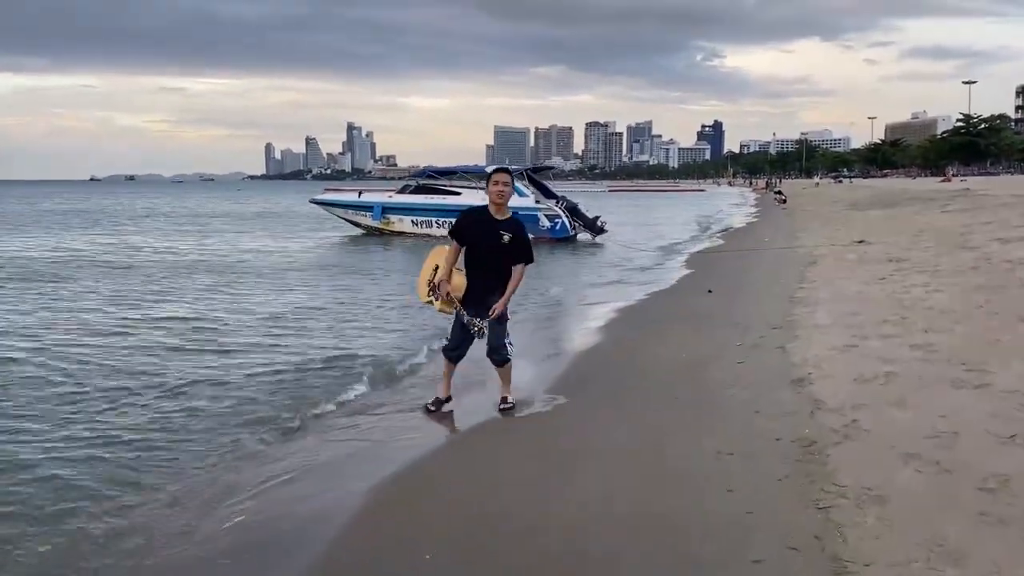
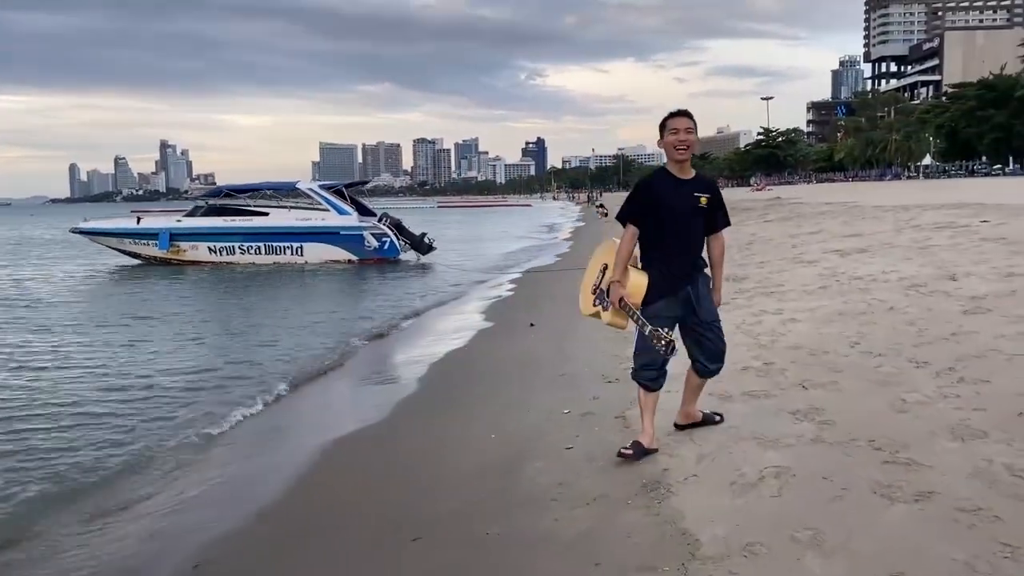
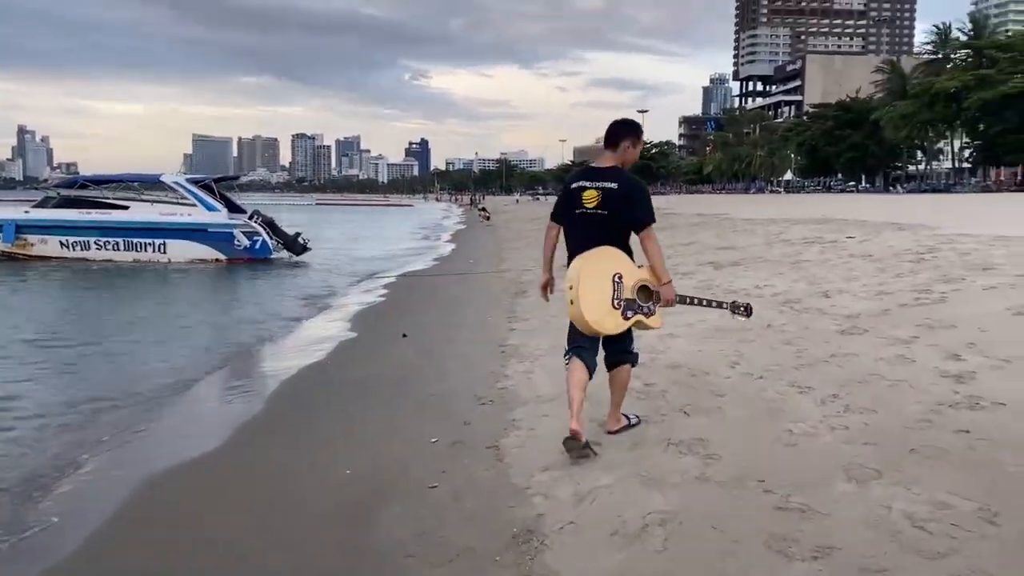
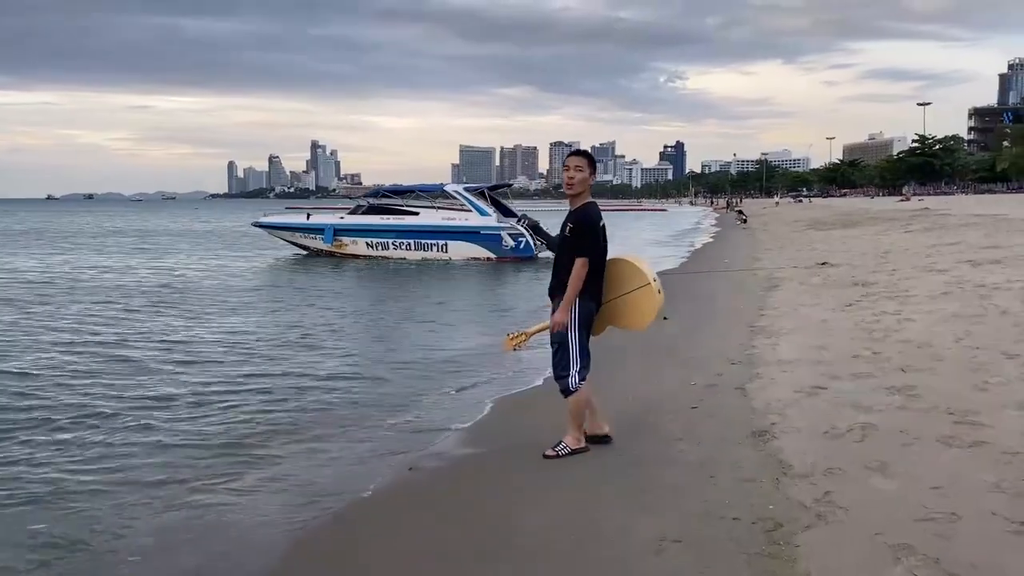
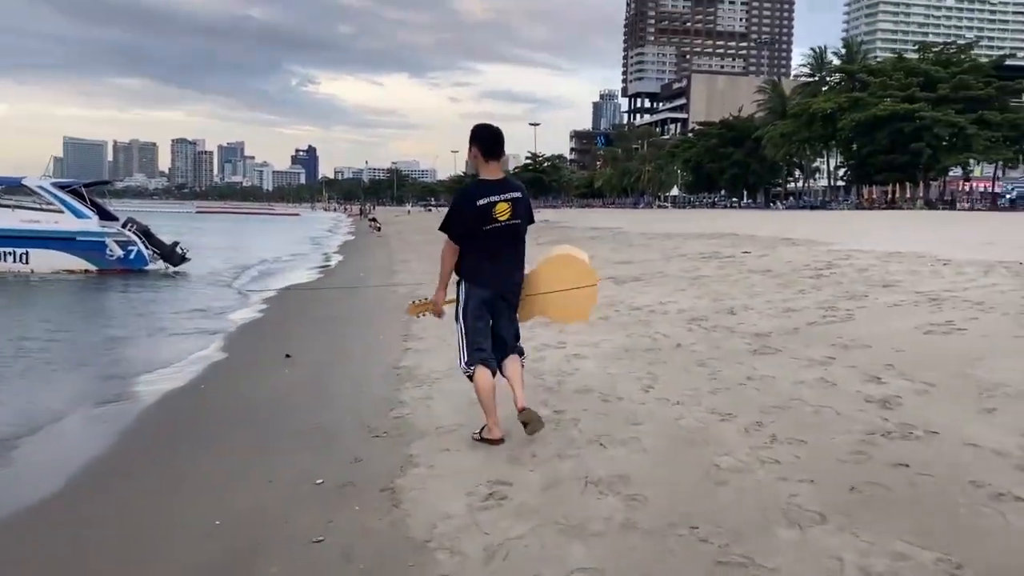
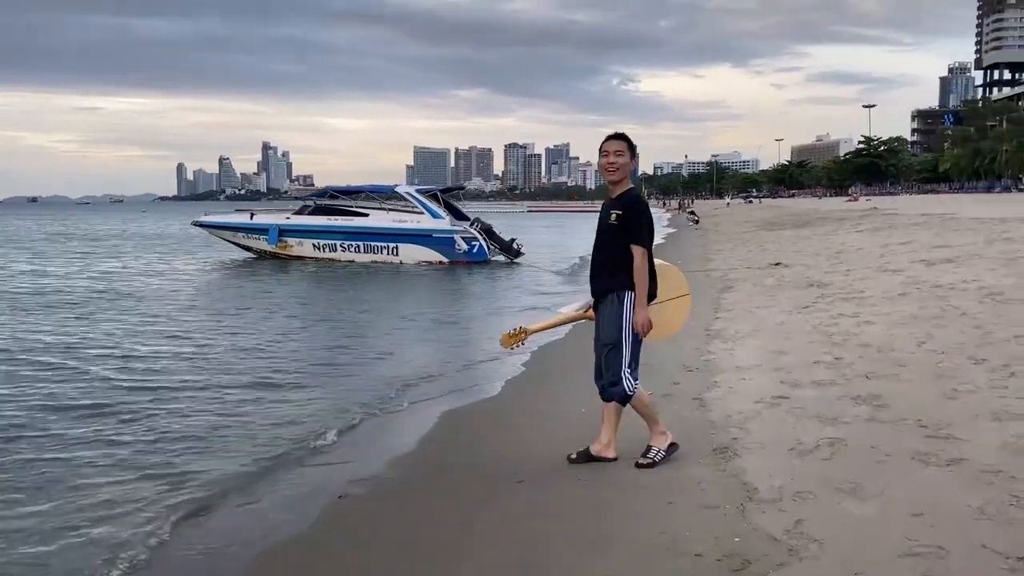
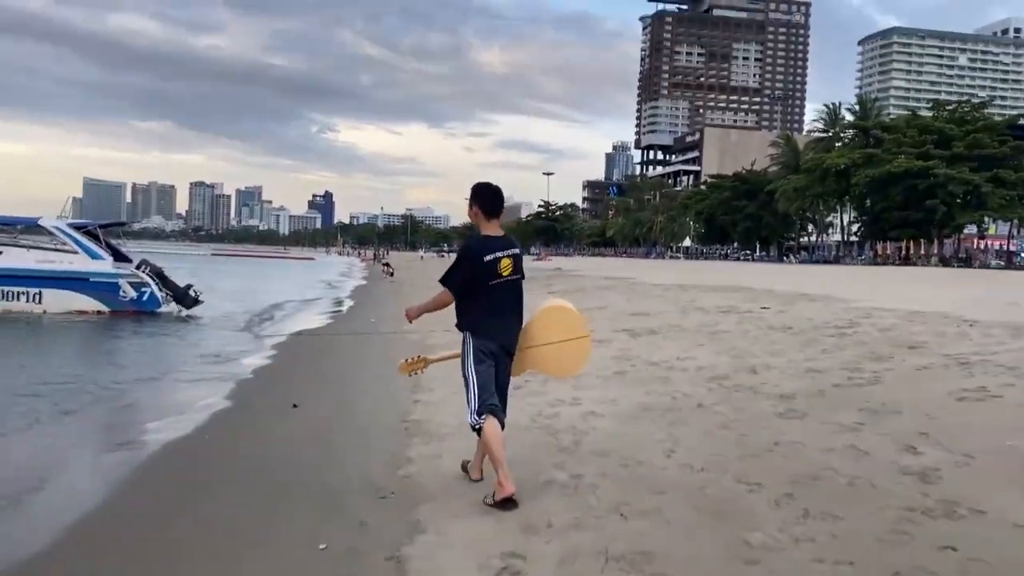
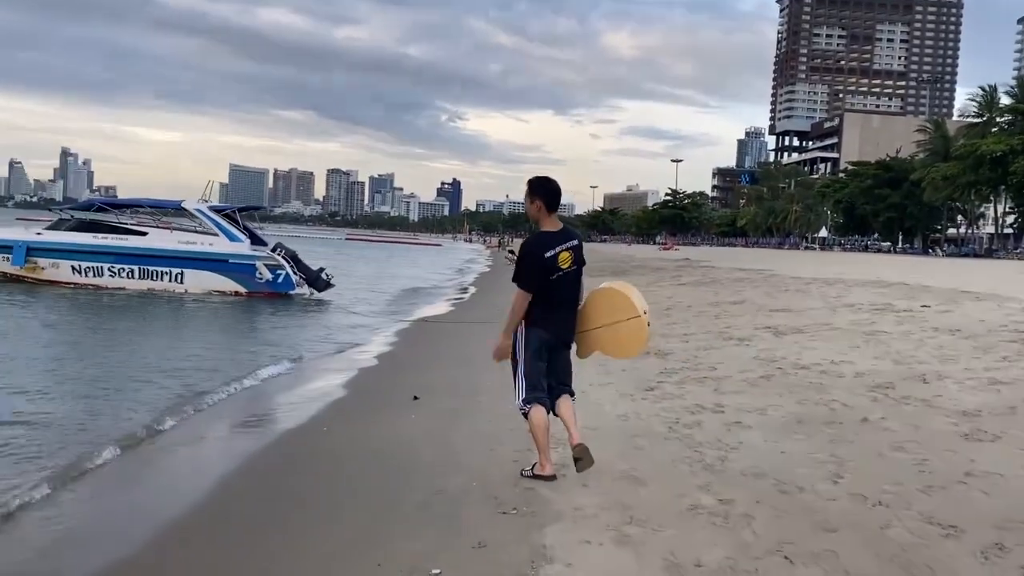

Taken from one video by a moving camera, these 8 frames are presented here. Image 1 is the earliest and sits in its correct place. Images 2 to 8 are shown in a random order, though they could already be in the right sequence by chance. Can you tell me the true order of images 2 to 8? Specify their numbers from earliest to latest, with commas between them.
4, 6, 2, 3, 5, 7, 8
